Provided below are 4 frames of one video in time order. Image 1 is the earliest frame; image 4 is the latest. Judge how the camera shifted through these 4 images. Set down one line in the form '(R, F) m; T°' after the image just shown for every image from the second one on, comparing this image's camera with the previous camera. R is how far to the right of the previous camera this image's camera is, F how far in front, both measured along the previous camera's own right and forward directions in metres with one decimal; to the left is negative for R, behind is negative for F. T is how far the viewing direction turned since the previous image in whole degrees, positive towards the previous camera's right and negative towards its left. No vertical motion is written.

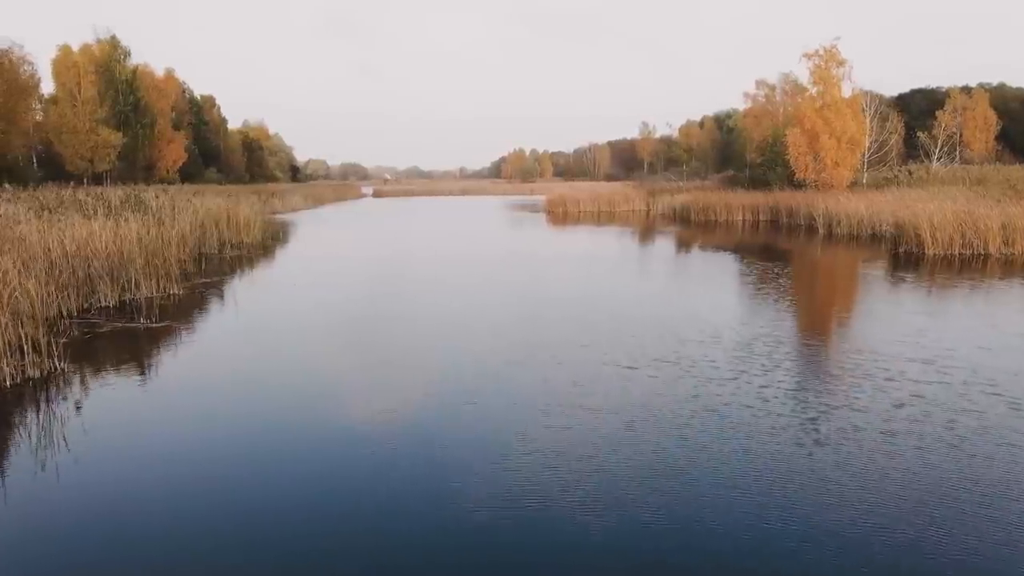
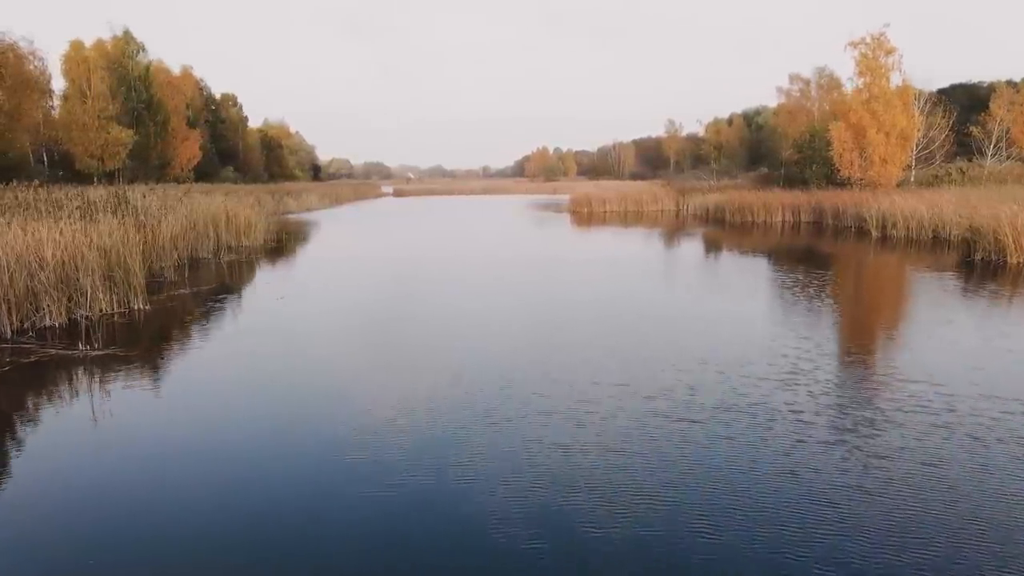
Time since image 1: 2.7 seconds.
(0.0, +0.7) m; -2°
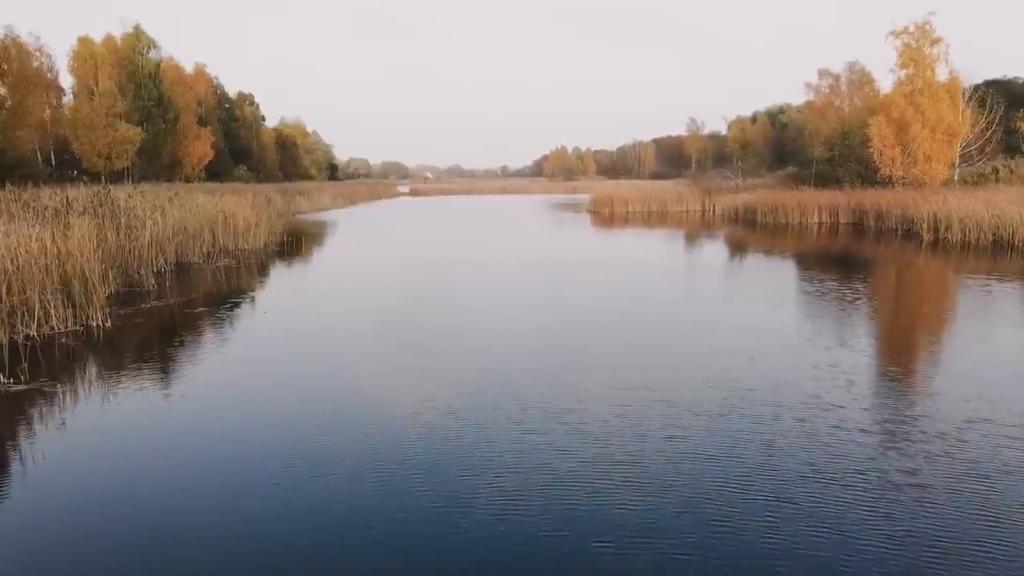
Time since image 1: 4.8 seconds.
(0.0, +0.6) m; -1°
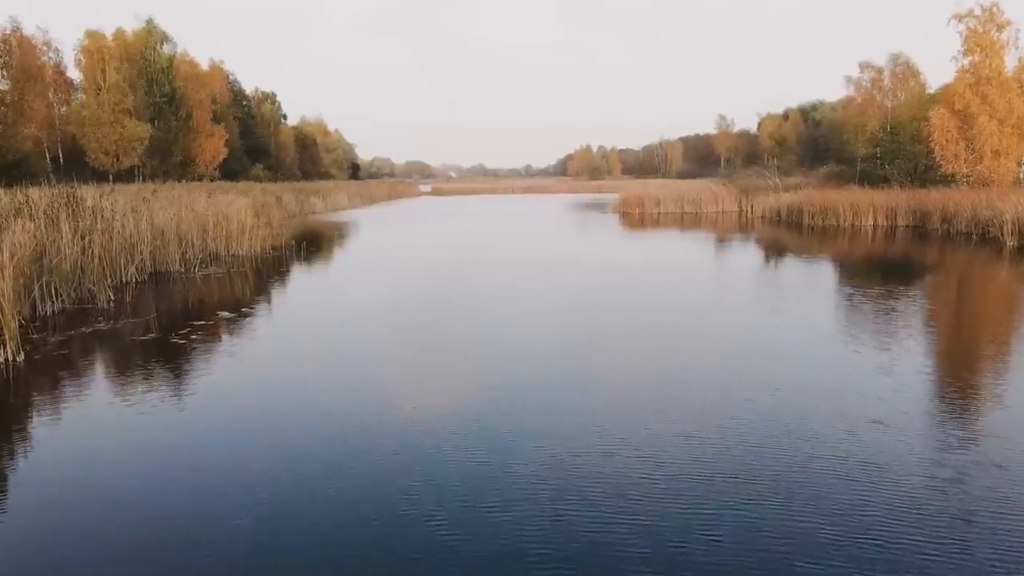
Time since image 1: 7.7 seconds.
(0.0, +0.8) m; -2°
